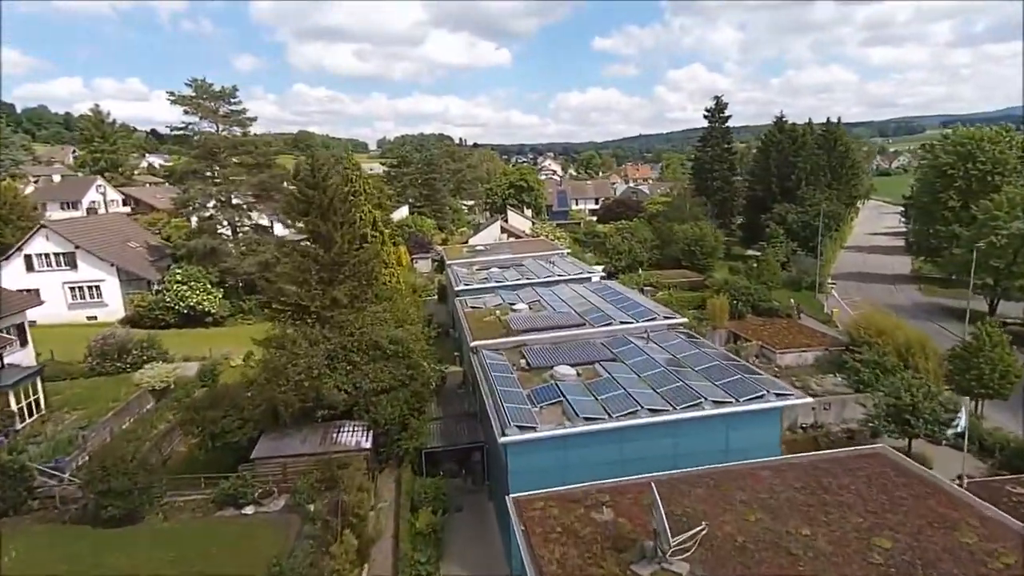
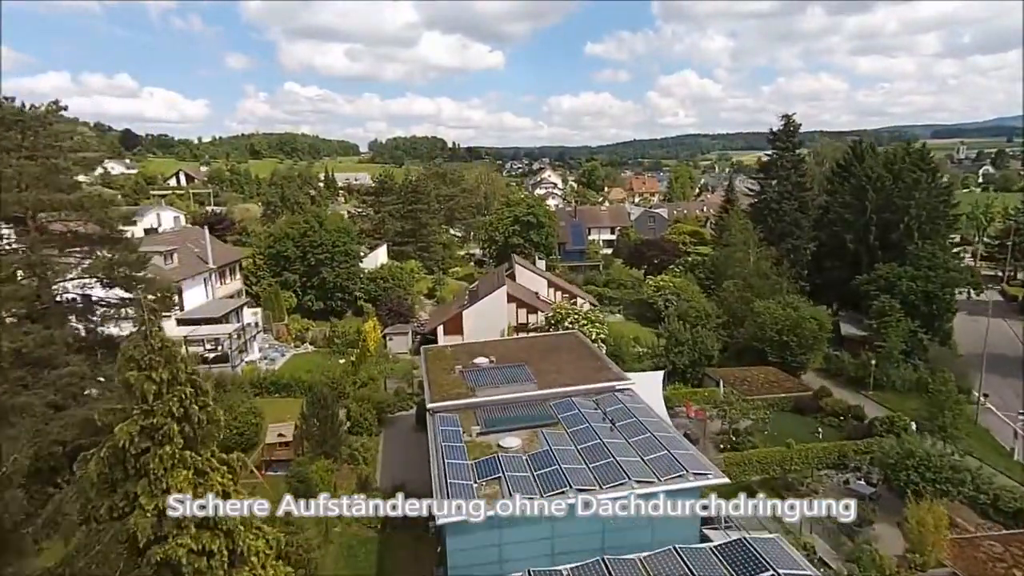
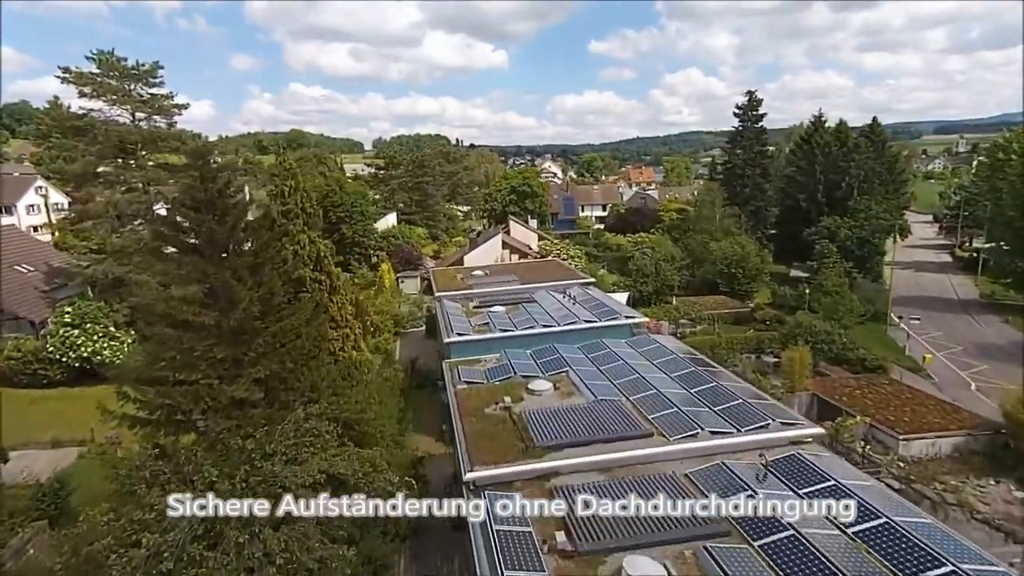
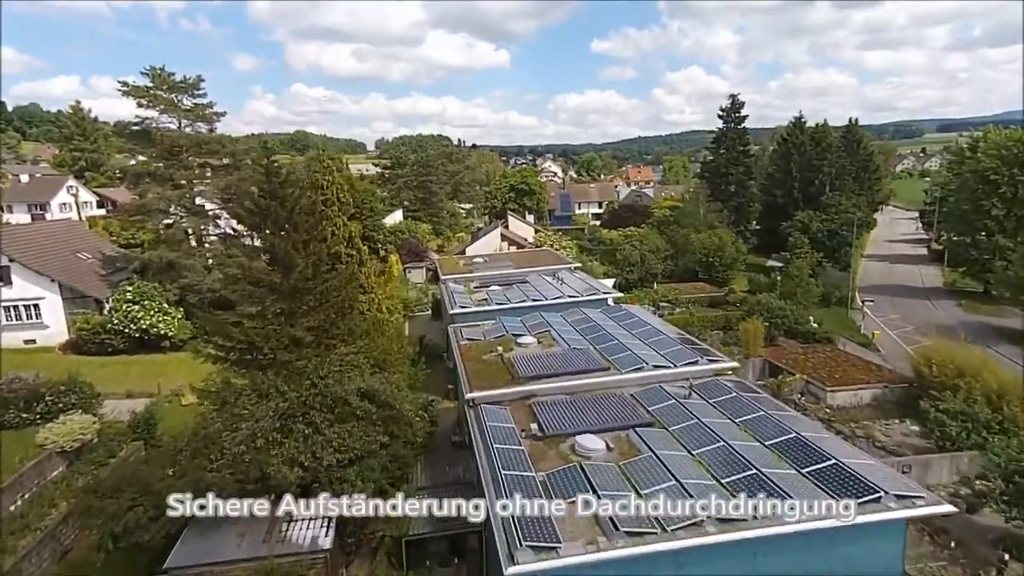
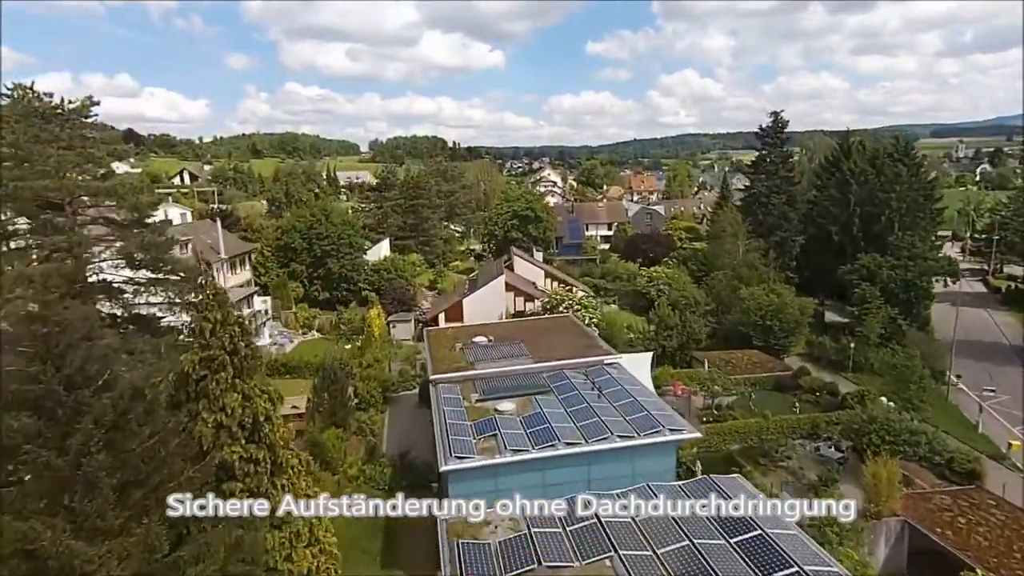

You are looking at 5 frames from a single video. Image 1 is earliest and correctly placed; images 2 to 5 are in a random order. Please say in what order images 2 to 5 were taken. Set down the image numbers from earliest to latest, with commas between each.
4, 3, 5, 2
